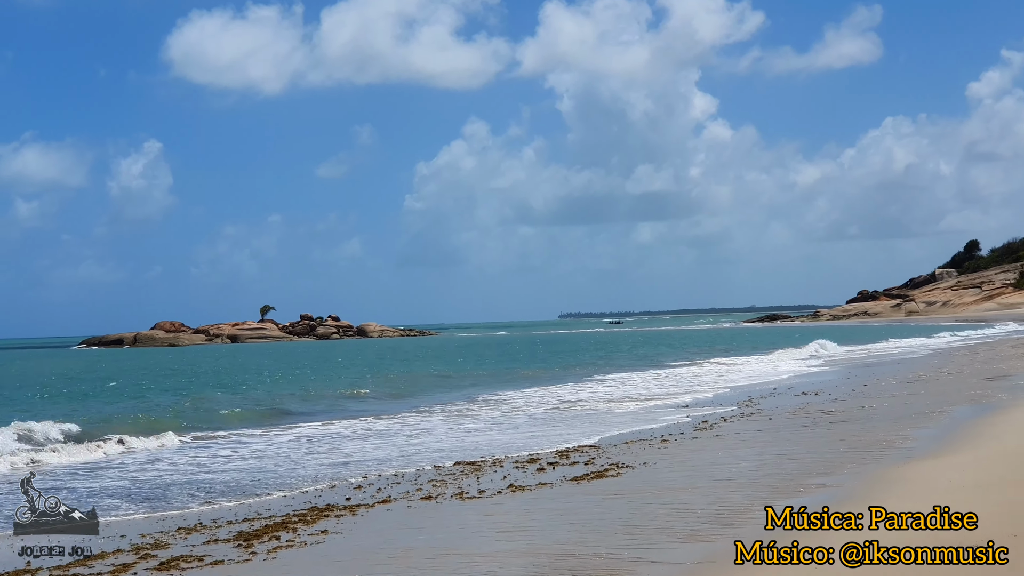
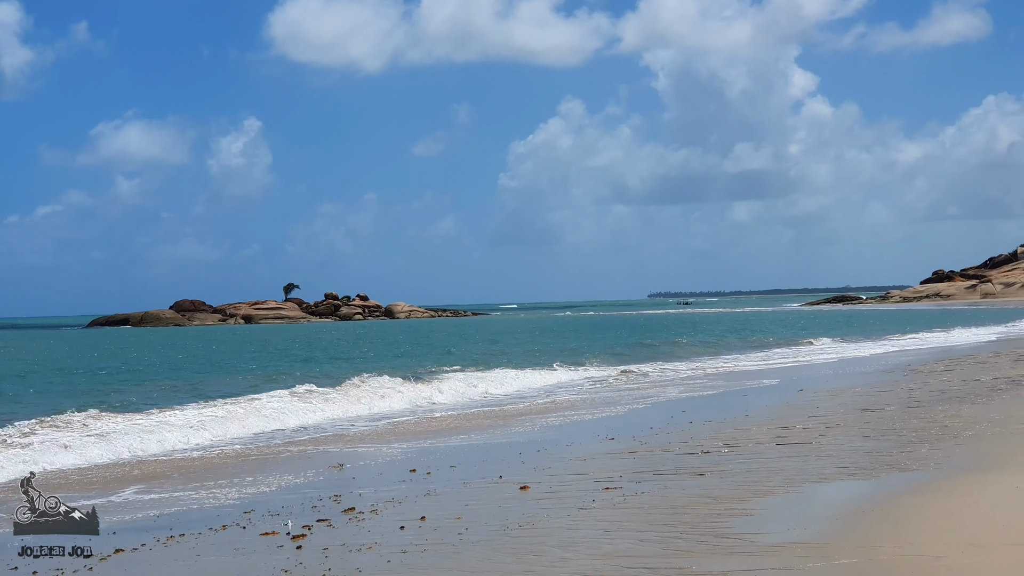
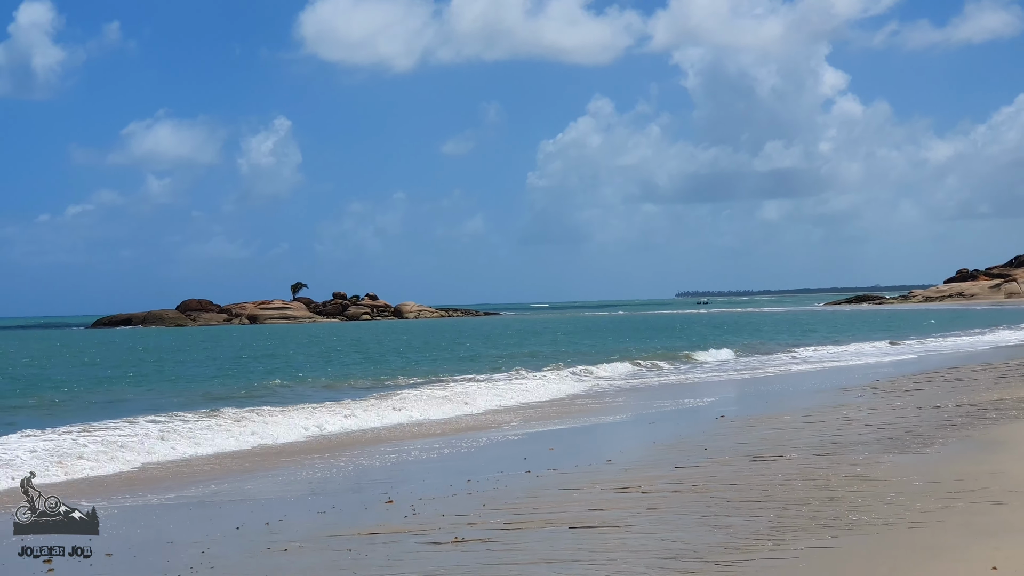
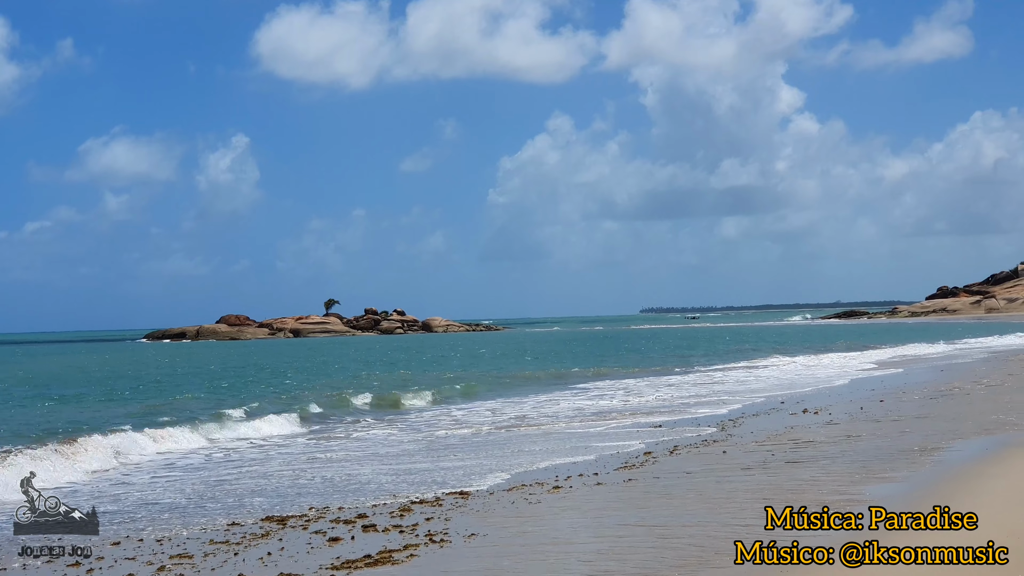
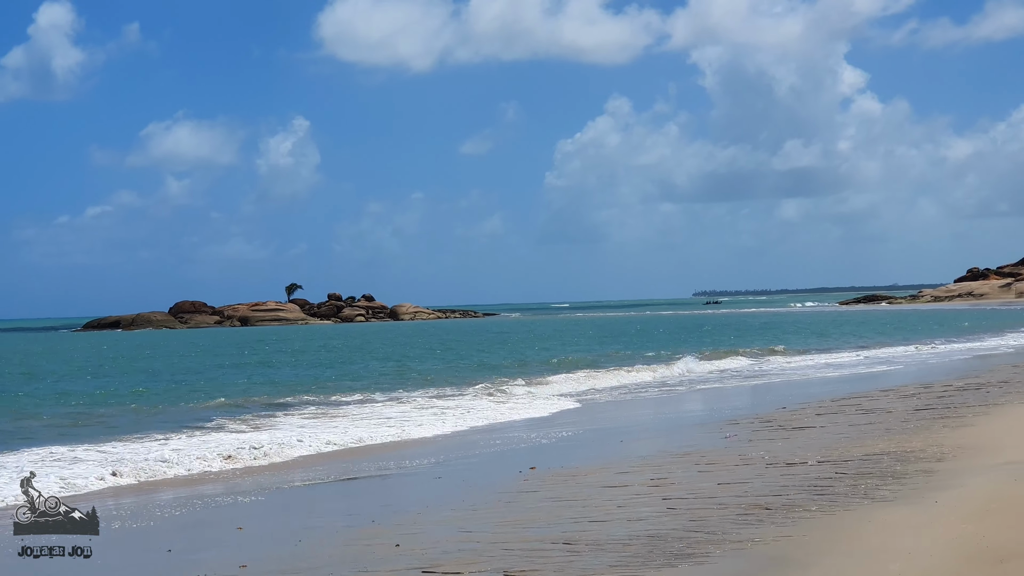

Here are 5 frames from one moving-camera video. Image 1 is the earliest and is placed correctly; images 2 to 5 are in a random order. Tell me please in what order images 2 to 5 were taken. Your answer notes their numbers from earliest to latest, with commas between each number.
4, 2, 3, 5
